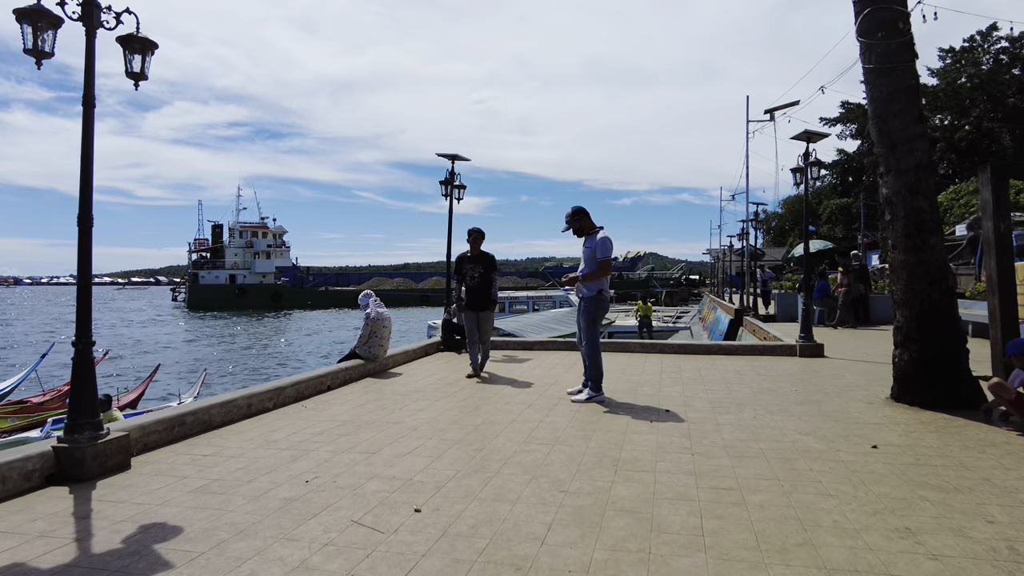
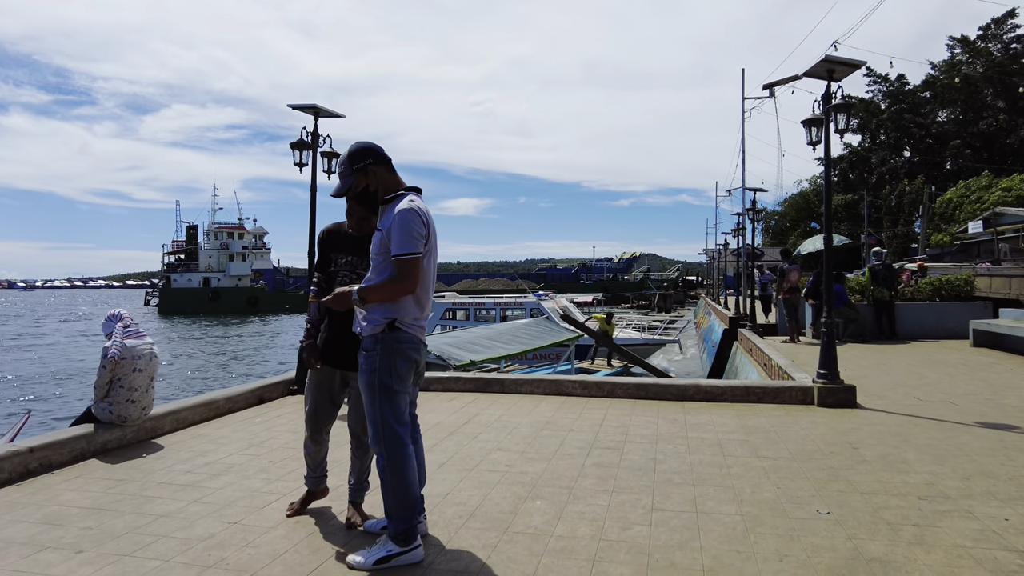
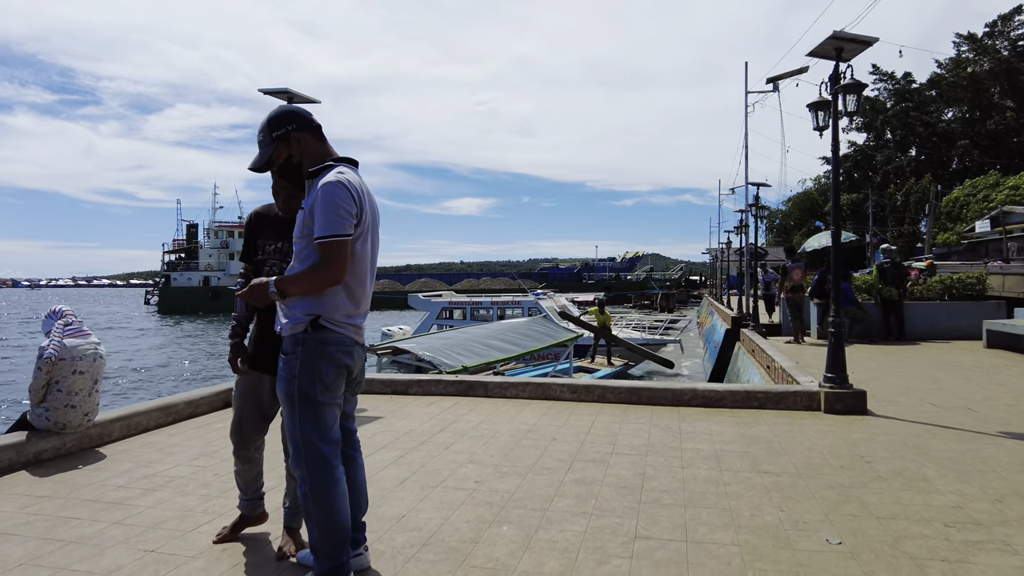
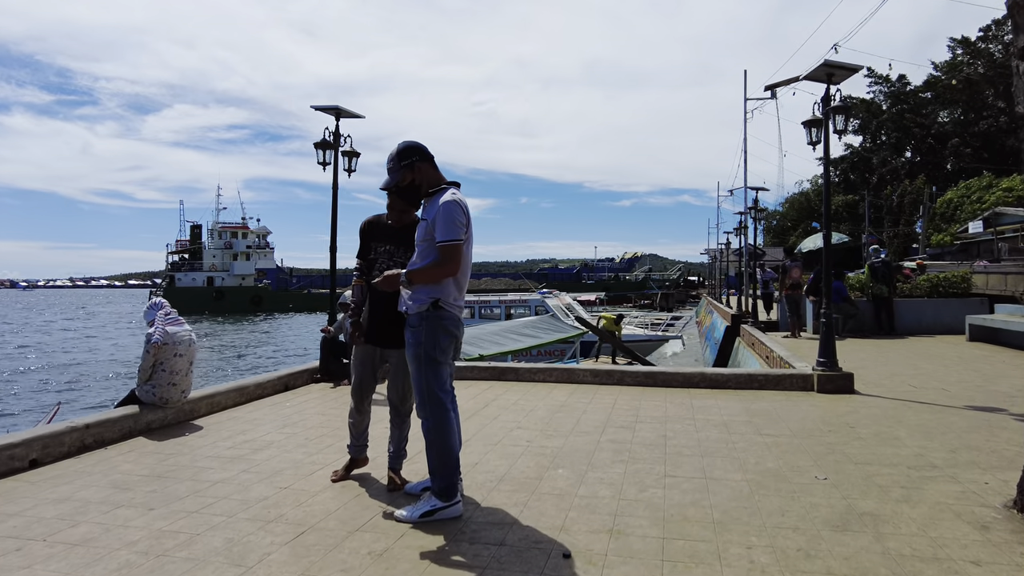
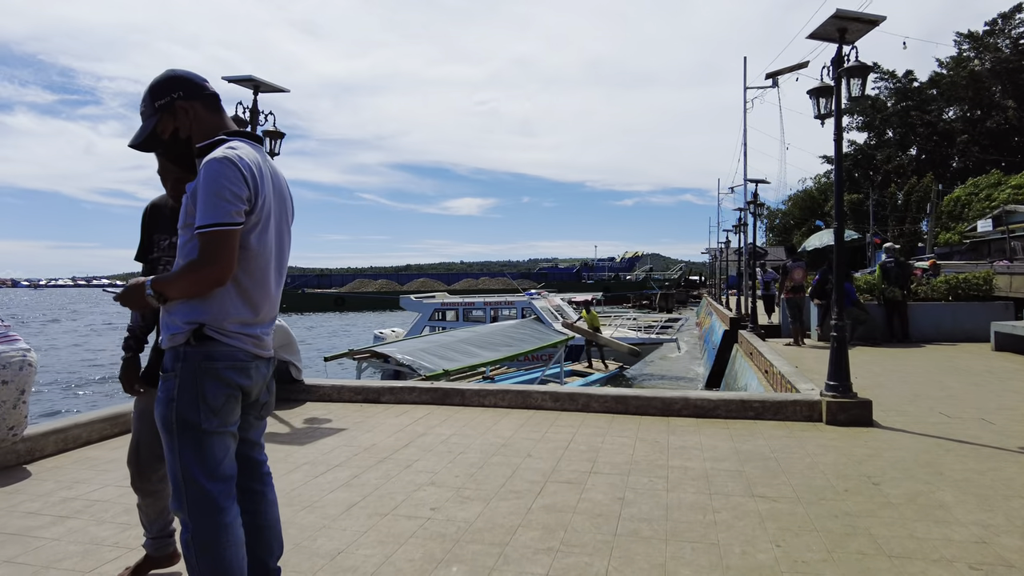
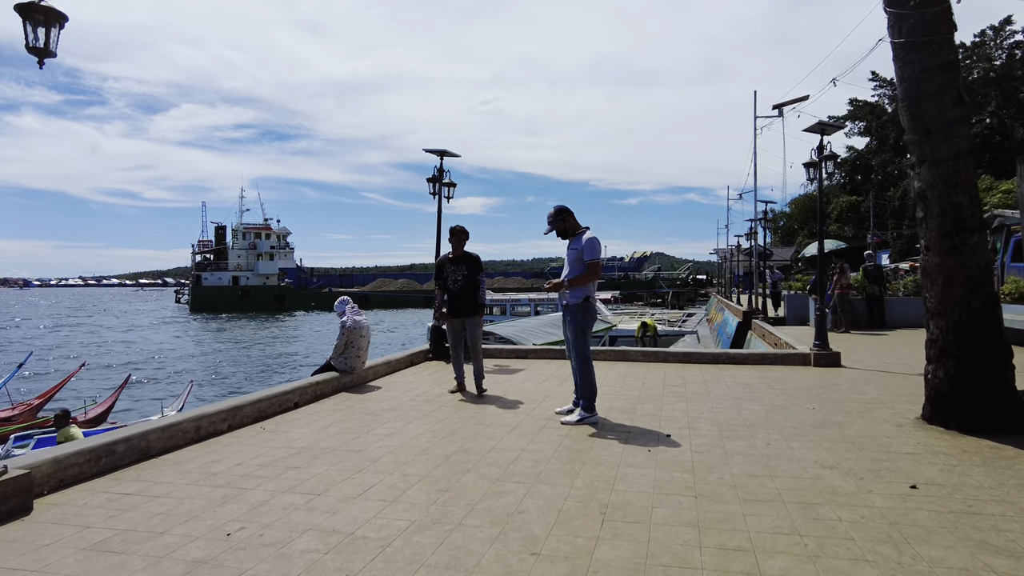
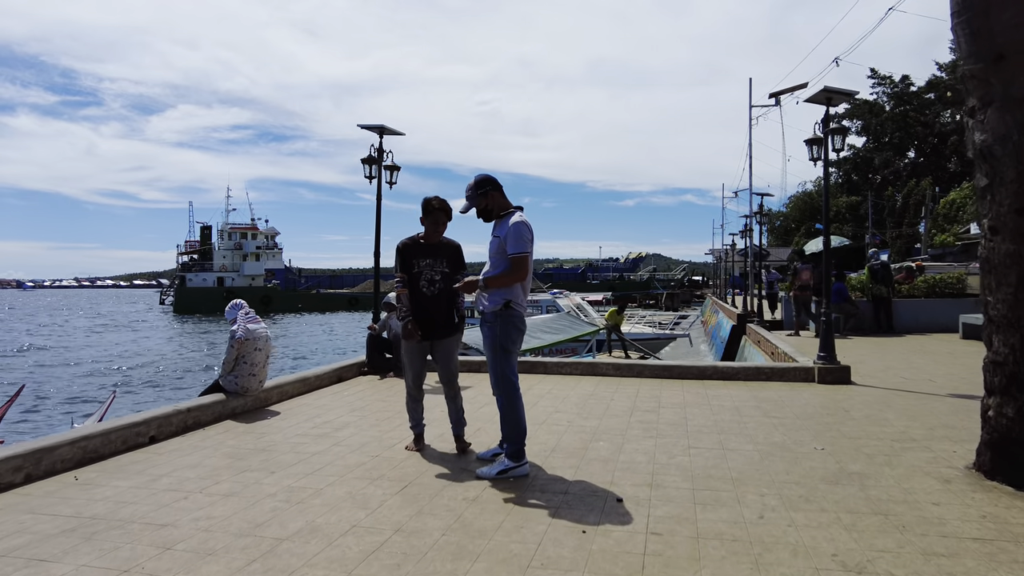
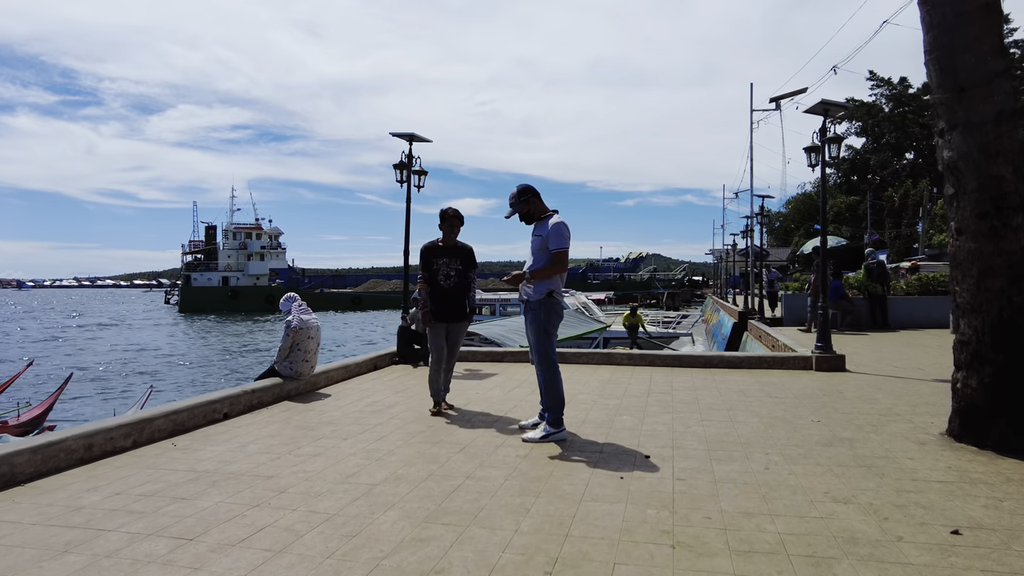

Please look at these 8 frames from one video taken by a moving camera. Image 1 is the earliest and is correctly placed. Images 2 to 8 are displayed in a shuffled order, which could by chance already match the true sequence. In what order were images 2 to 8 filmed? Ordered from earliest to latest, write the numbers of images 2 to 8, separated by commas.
6, 8, 7, 4, 2, 3, 5
